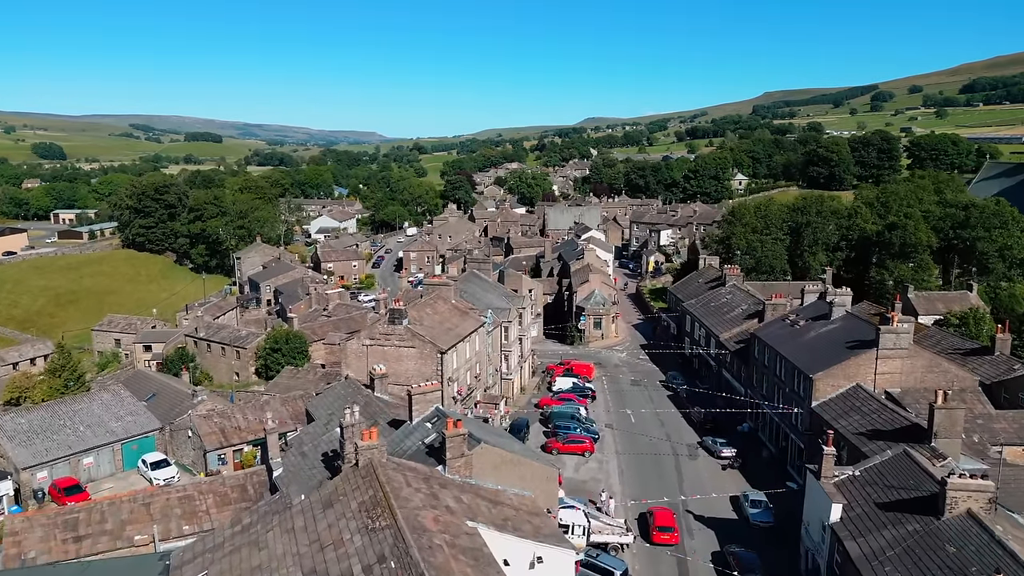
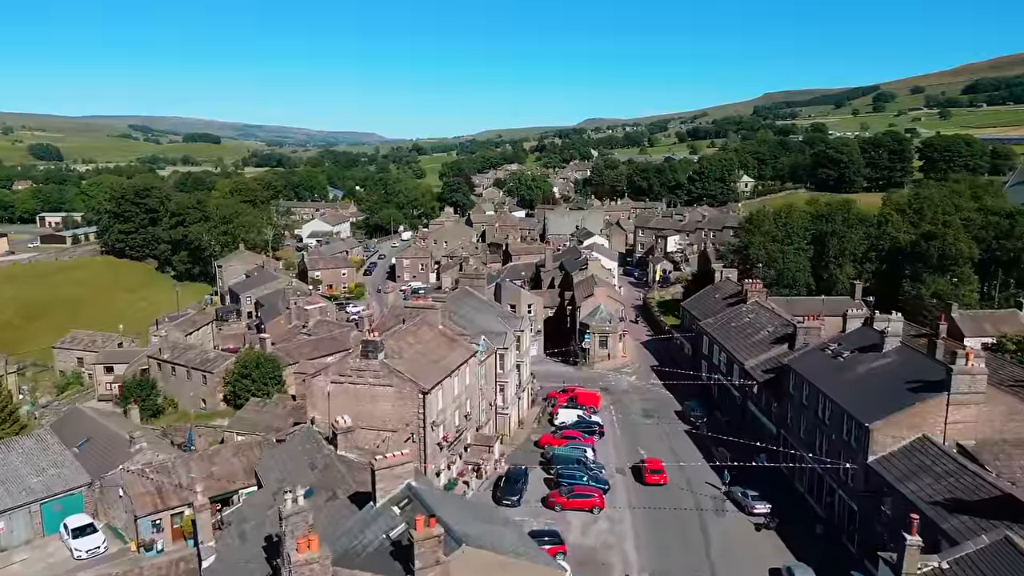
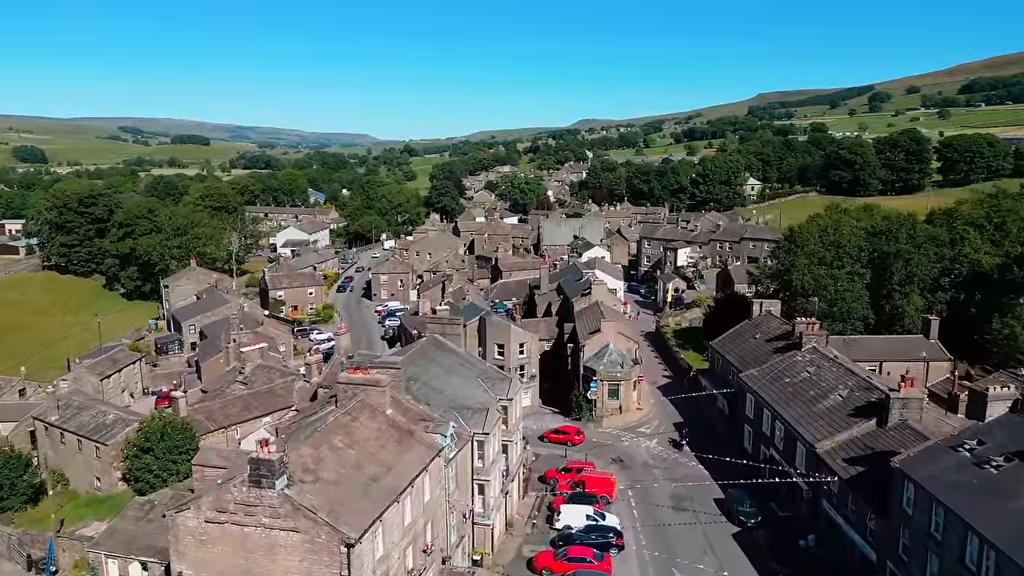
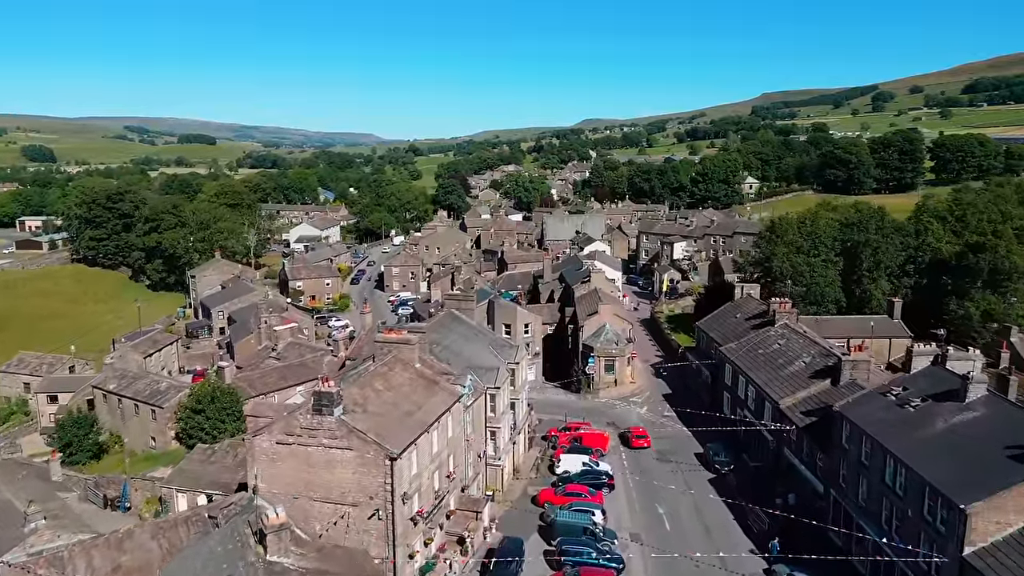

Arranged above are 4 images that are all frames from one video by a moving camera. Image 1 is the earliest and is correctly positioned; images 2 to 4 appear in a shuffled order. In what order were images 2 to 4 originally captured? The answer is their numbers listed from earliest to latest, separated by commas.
2, 4, 3
